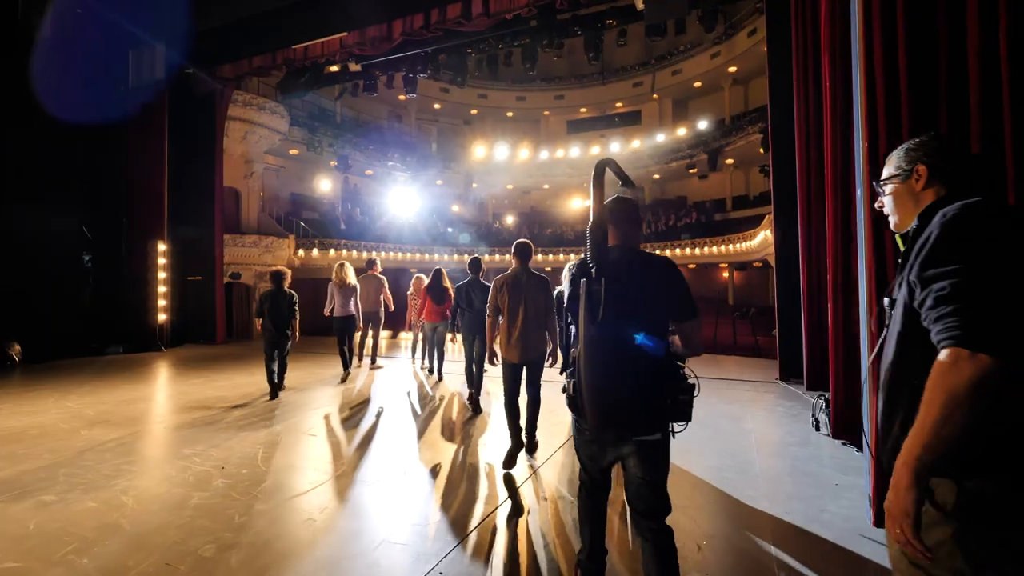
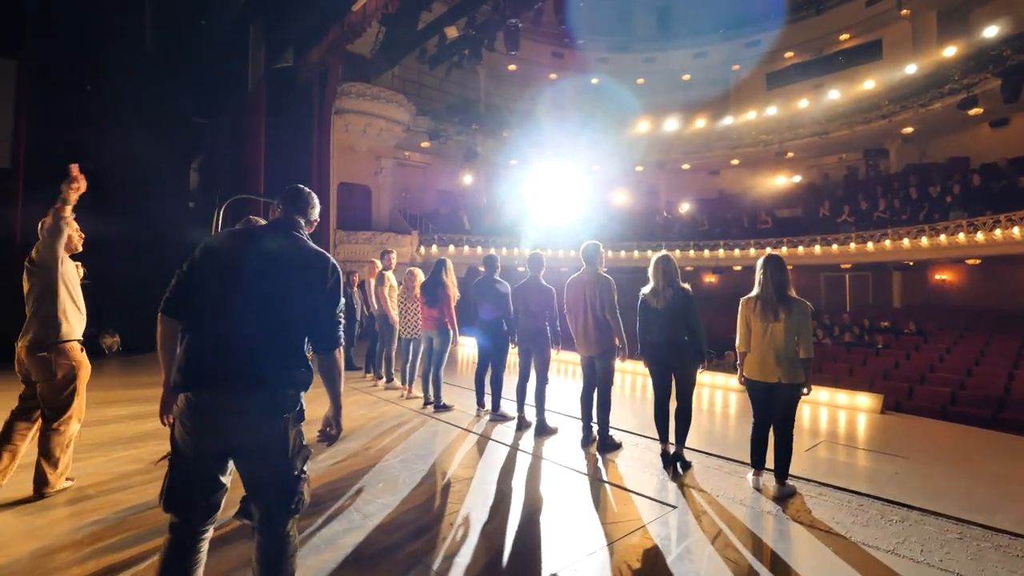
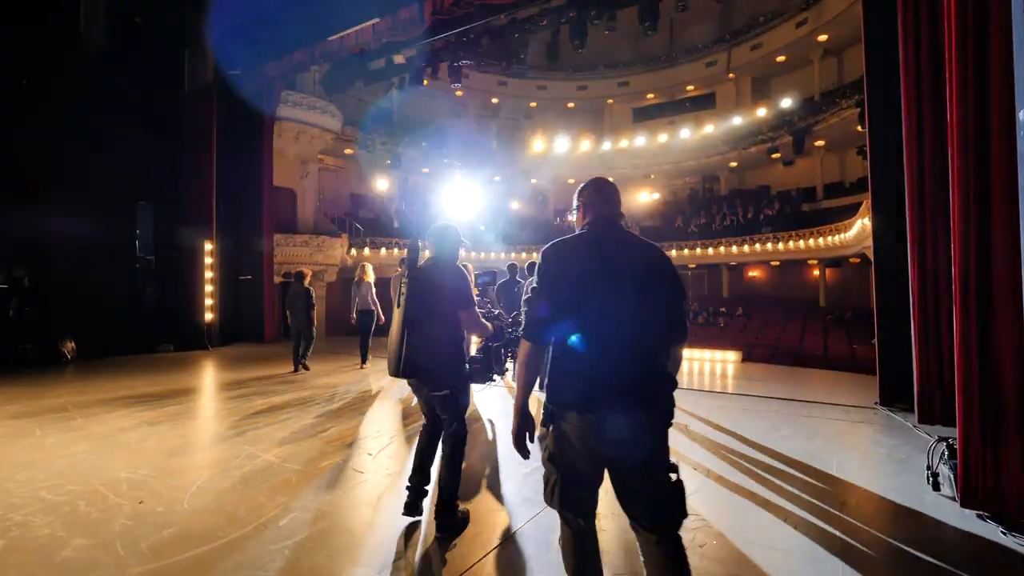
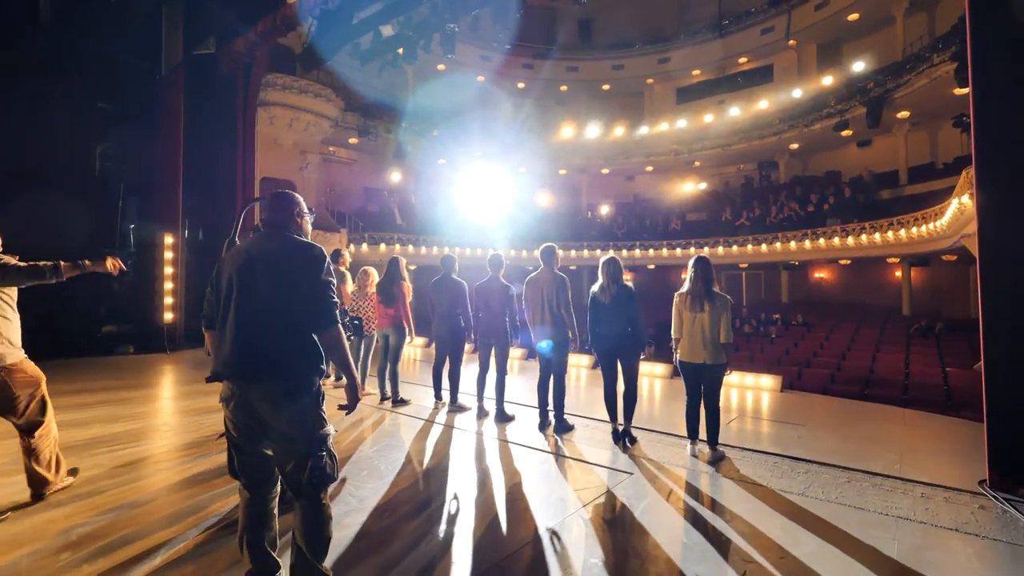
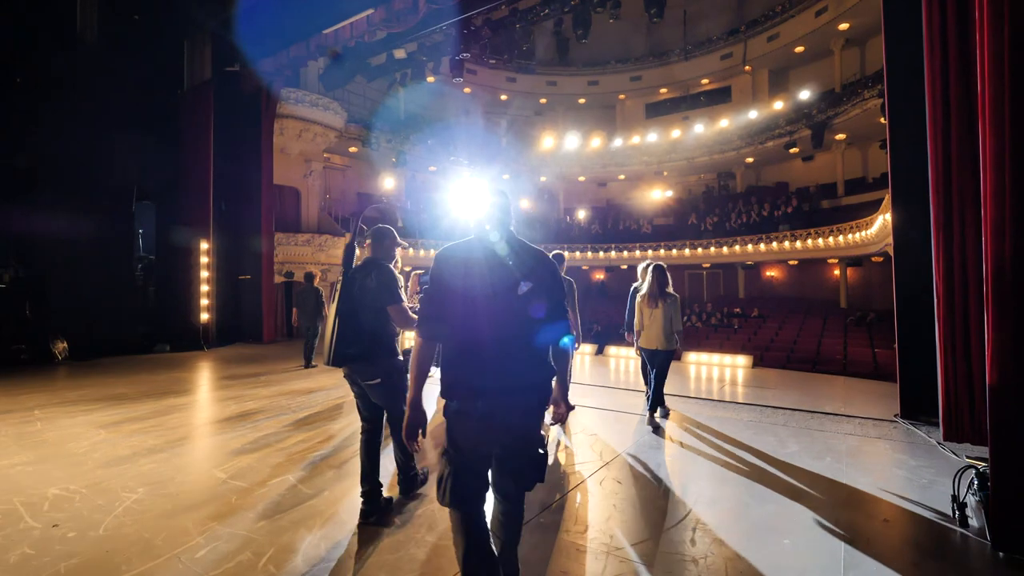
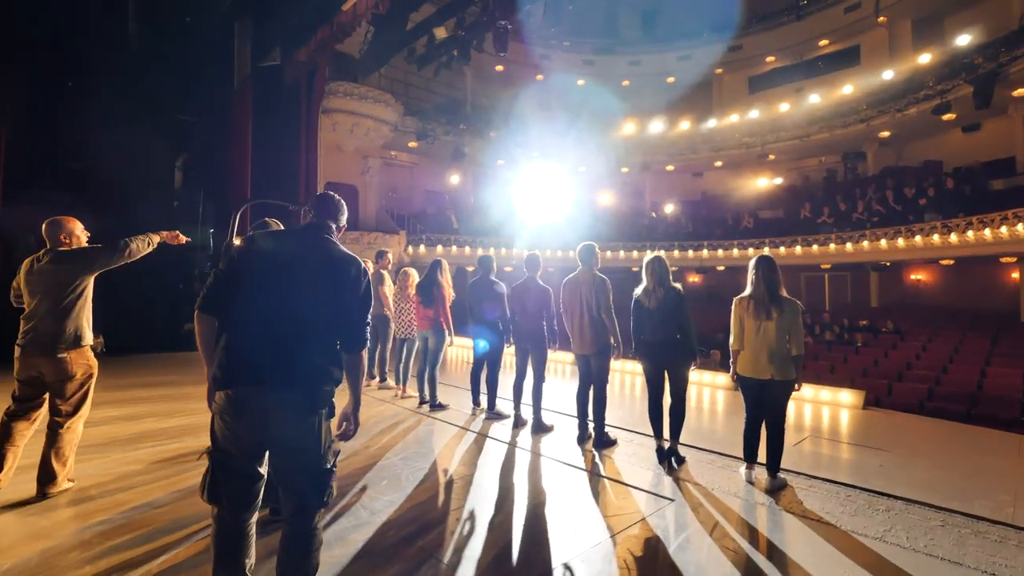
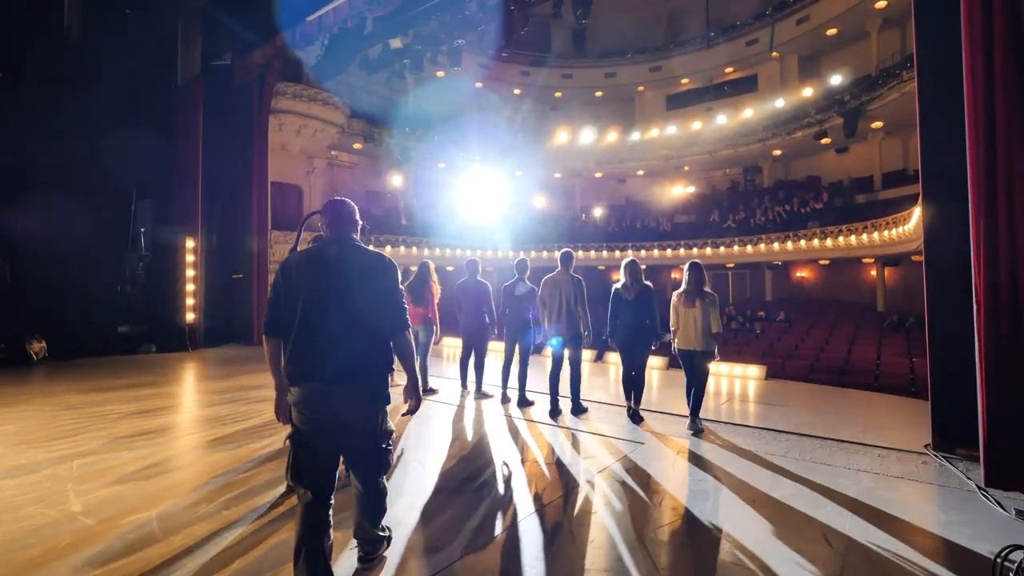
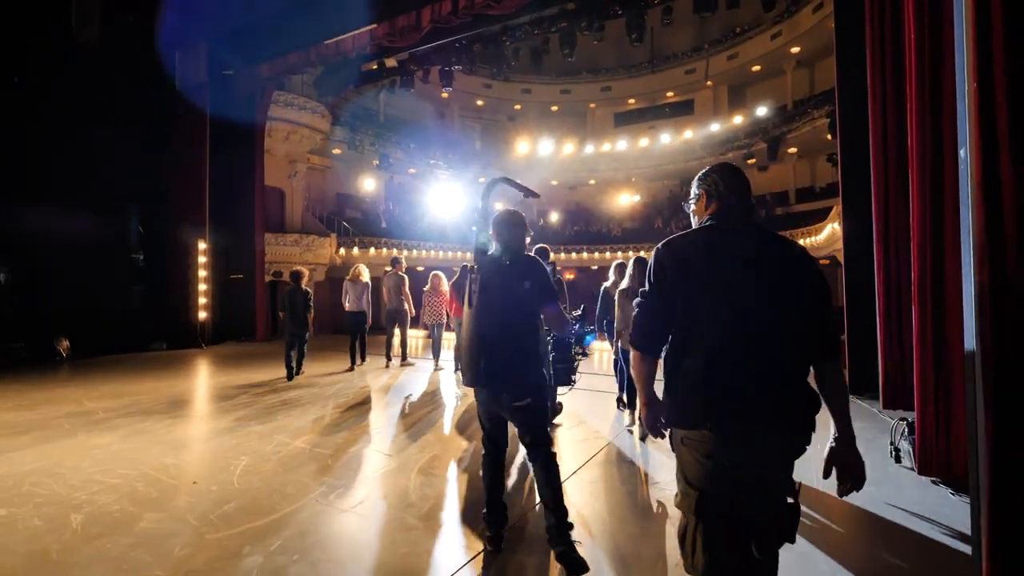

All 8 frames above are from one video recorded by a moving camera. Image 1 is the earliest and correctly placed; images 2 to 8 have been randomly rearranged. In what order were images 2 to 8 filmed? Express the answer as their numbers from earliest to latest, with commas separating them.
8, 3, 5, 7, 4, 6, 2
